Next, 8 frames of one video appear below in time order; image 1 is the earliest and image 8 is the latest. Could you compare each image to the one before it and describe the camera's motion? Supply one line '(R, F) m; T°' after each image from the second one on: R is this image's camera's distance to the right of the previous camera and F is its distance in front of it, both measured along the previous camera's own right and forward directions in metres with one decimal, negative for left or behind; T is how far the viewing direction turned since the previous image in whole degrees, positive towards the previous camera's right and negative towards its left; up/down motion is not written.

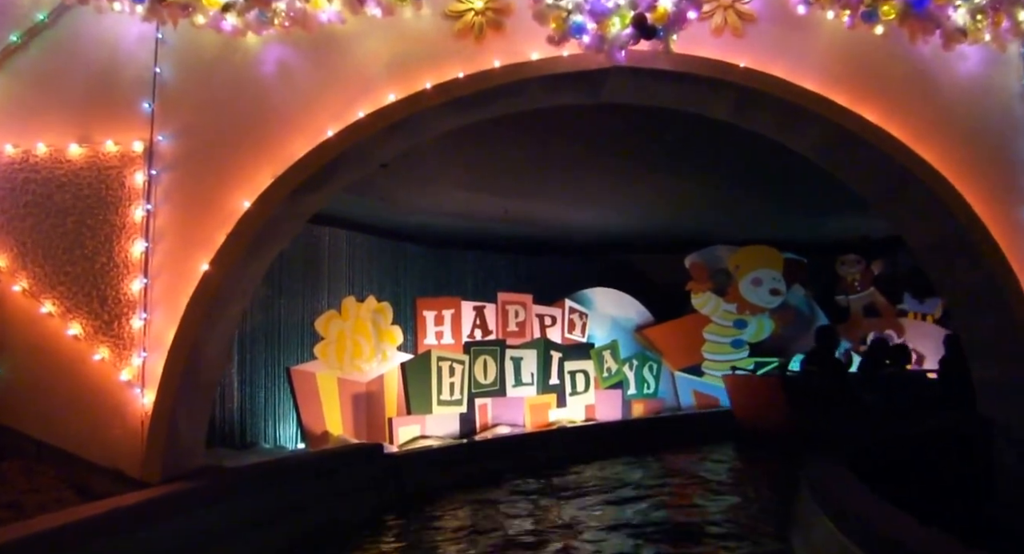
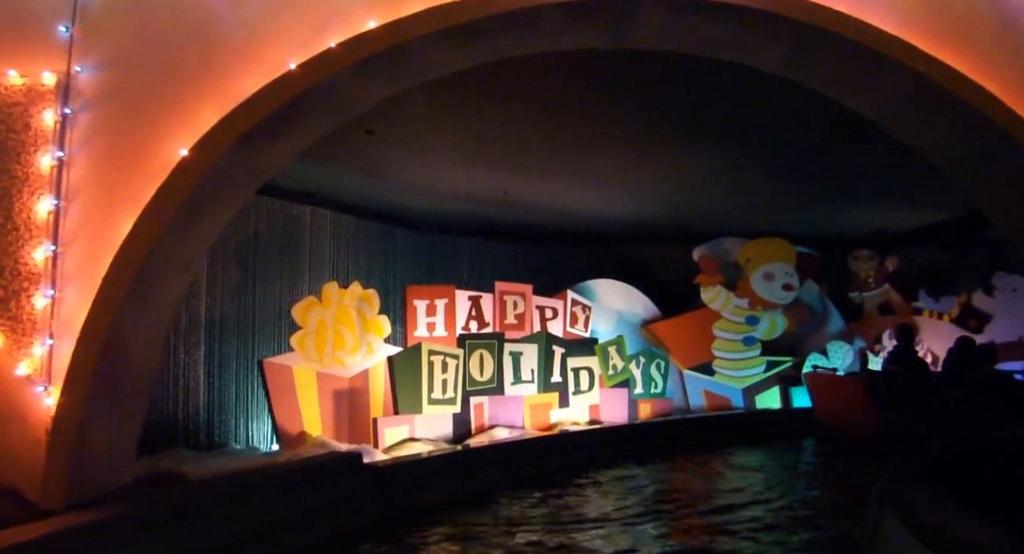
(-0.1, +0.7) m; 0°
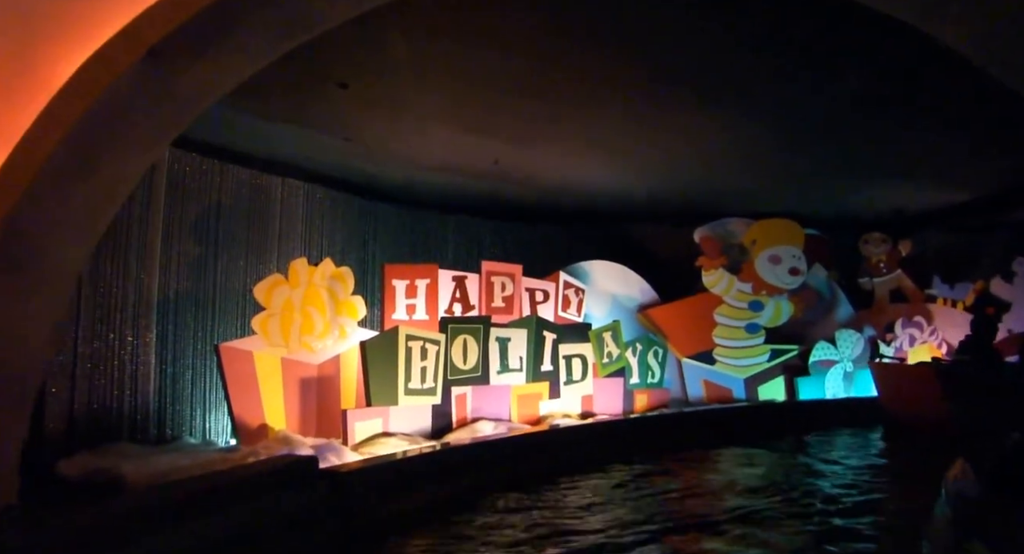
(0.0, +0.7) m; +1°
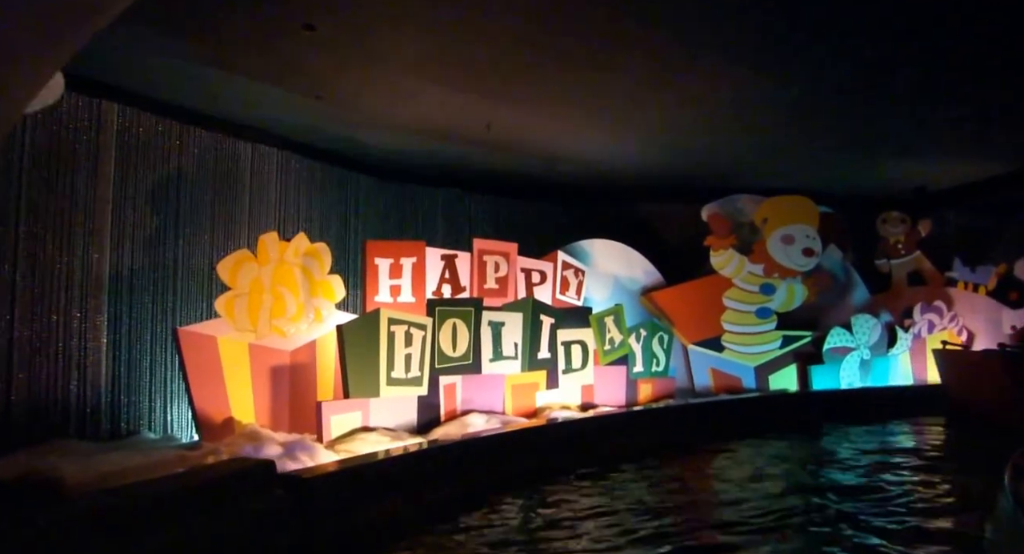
(0.0, +0.6) m; 0°
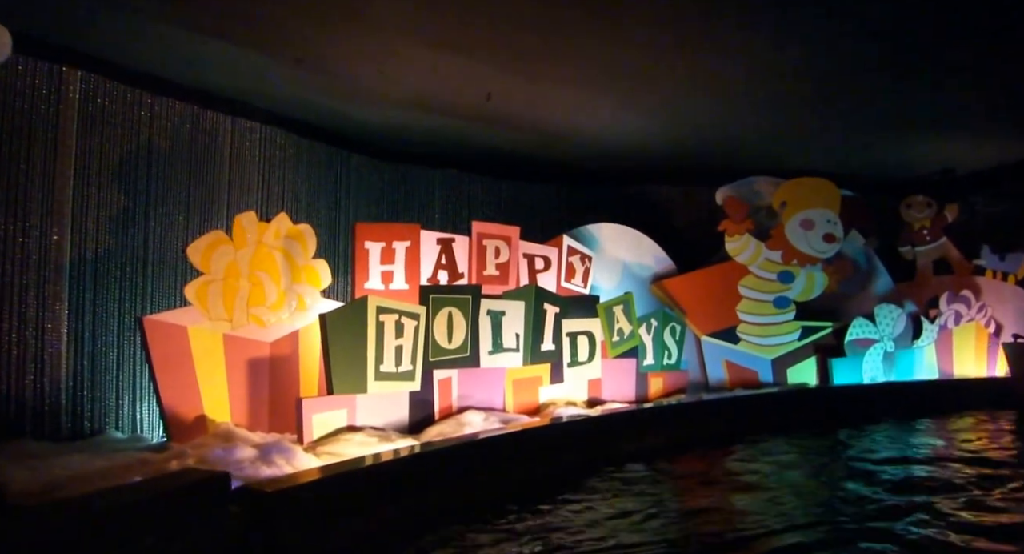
(0.0, +0.5) m; 0°
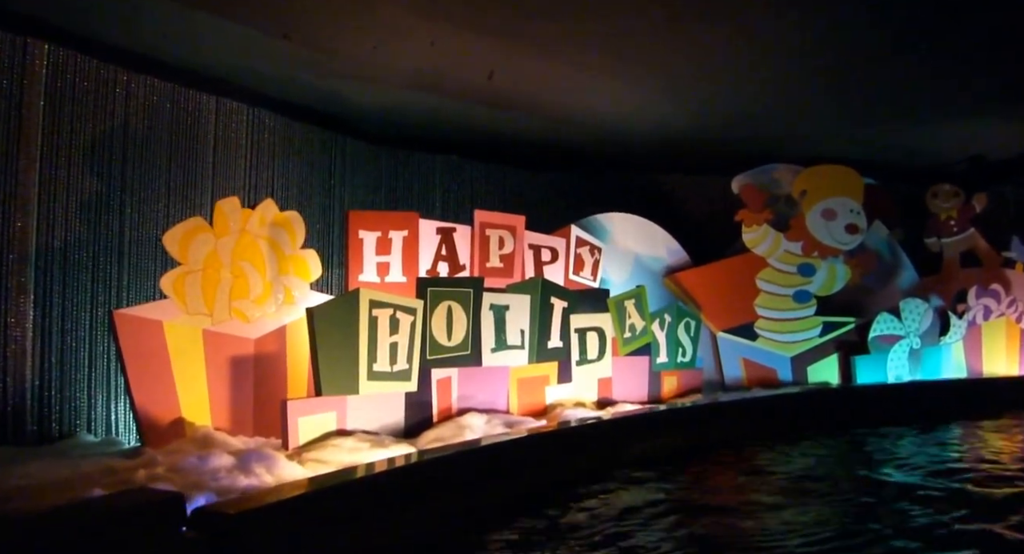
(0.0, +0.4) m; 0°
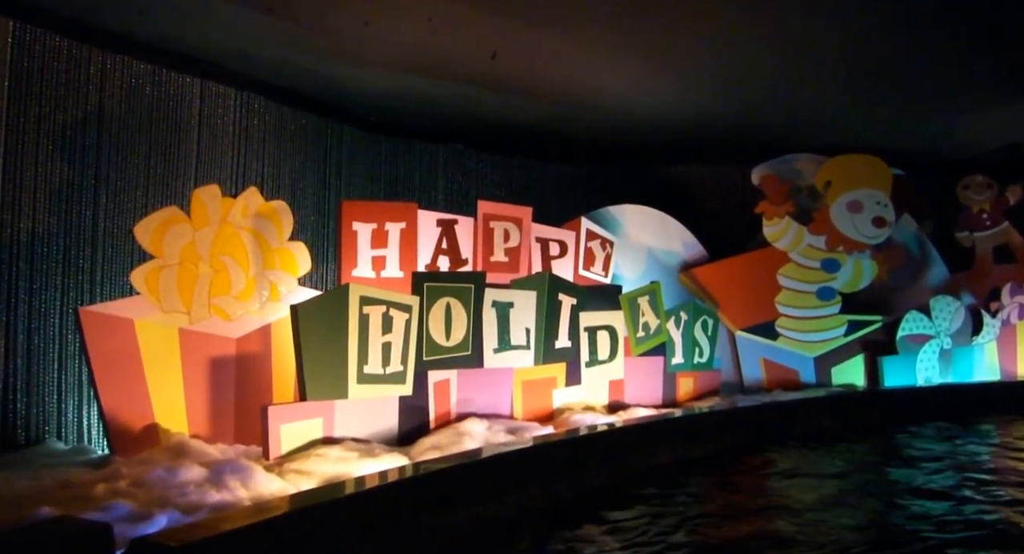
(0.0, +0.4) m; -1°
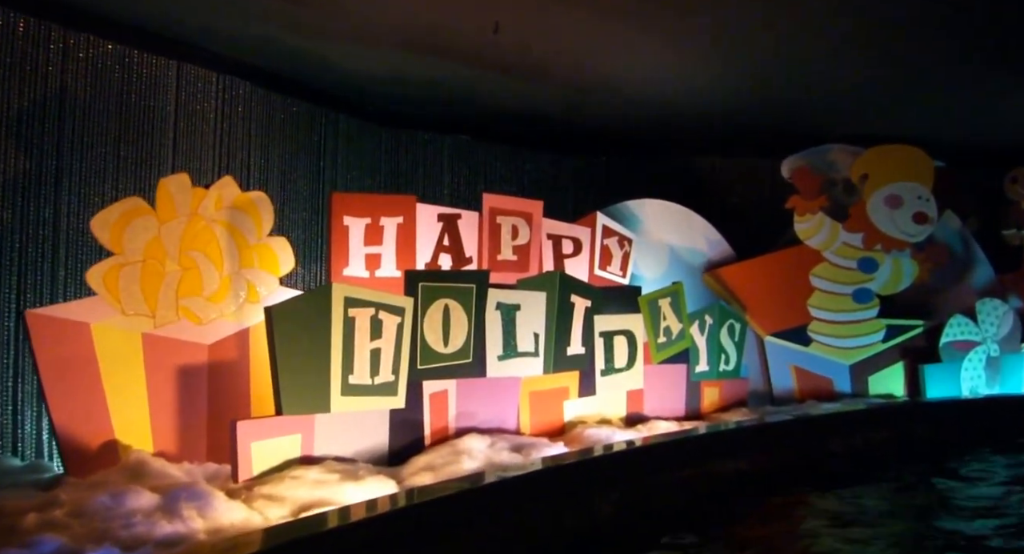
(+0.1, +0.5) m; -1°
